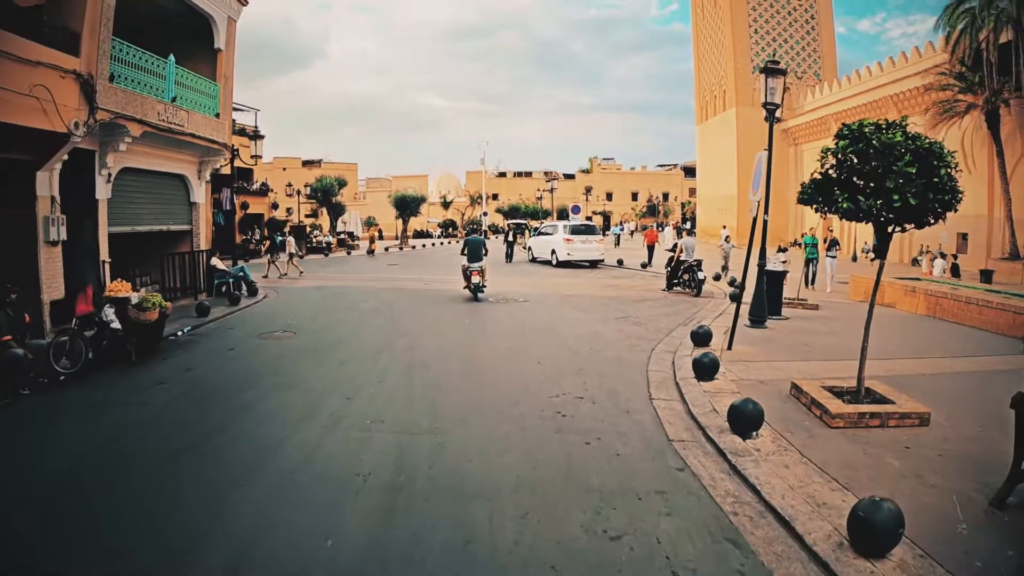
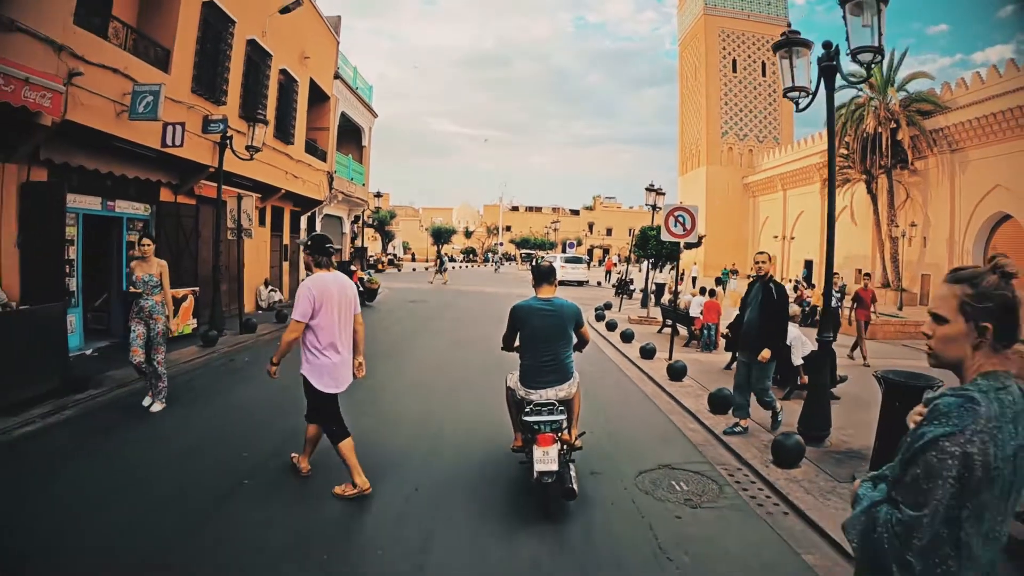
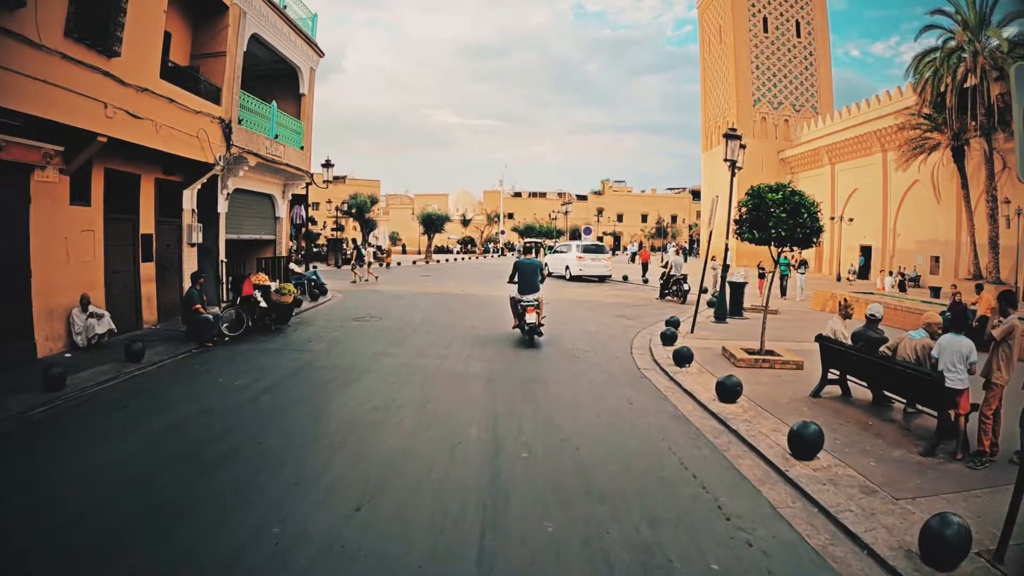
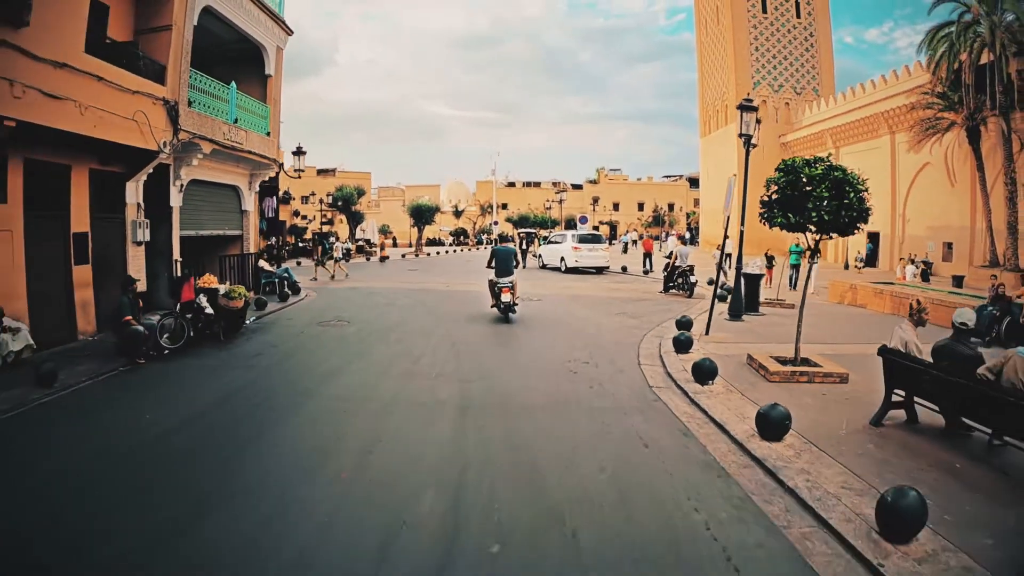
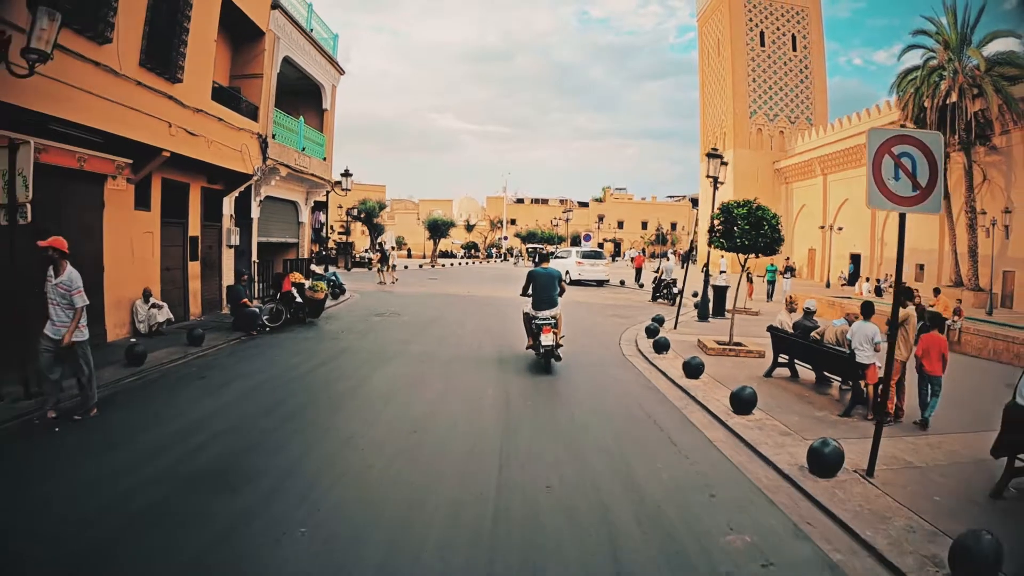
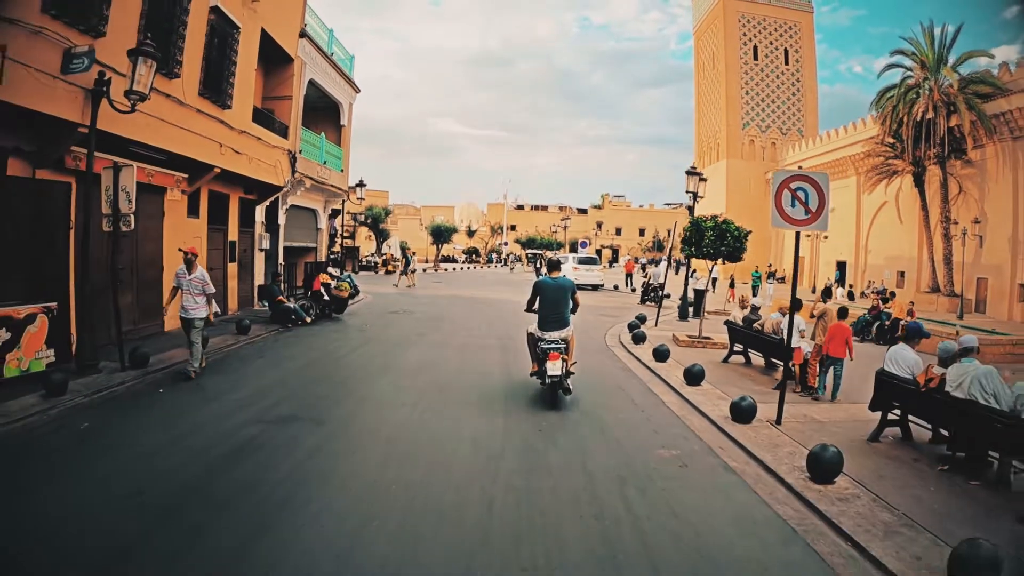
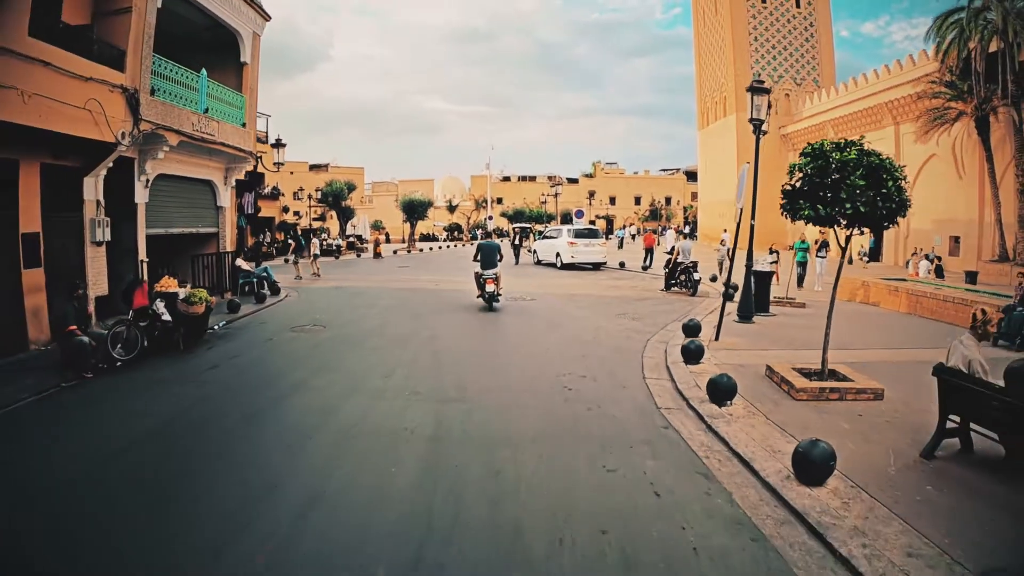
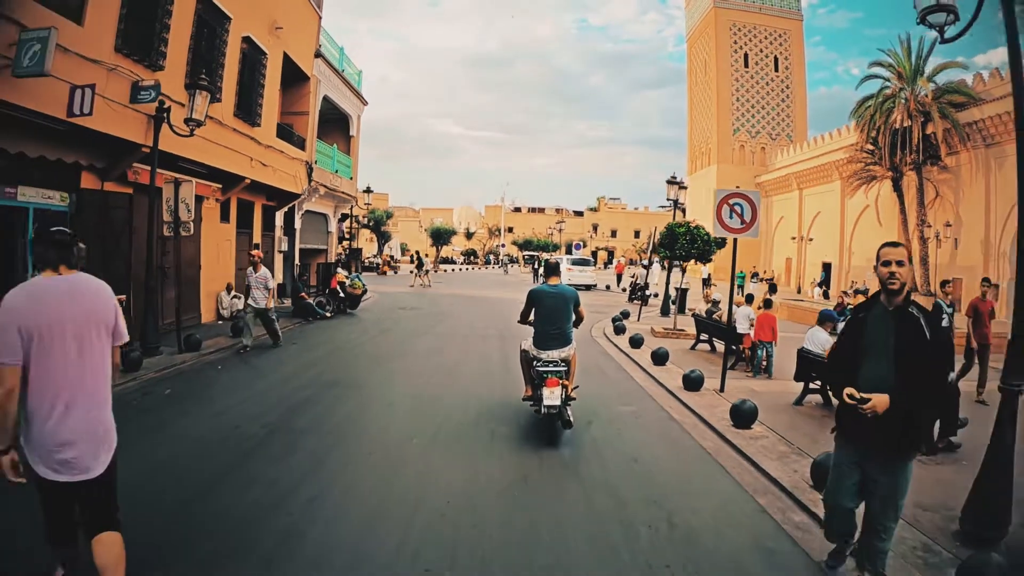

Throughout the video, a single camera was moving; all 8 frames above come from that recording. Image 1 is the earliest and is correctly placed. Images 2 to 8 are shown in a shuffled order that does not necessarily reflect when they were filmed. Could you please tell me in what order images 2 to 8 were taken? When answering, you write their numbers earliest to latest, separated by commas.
7, 4, 3, 5, 6, 8, 2
